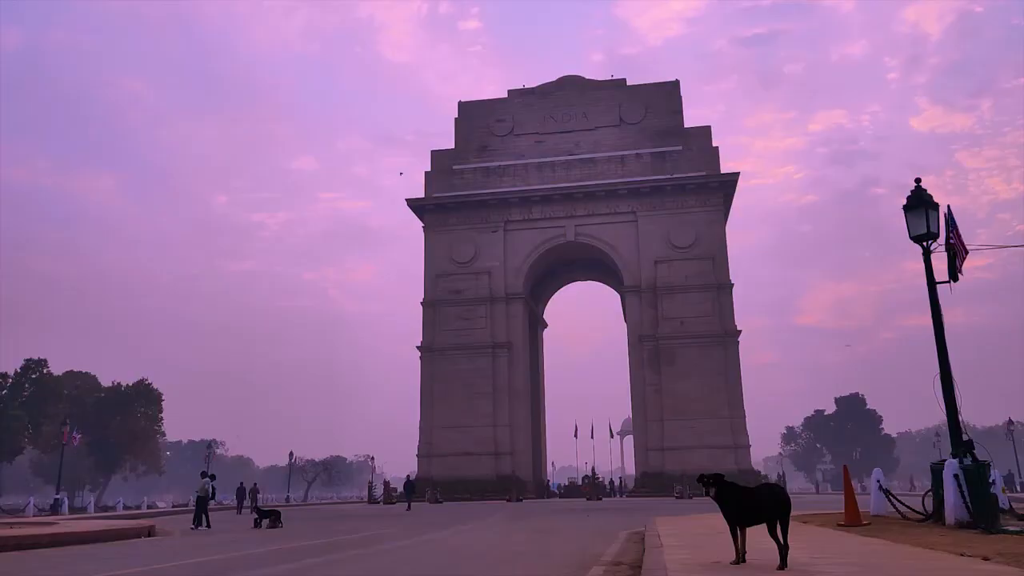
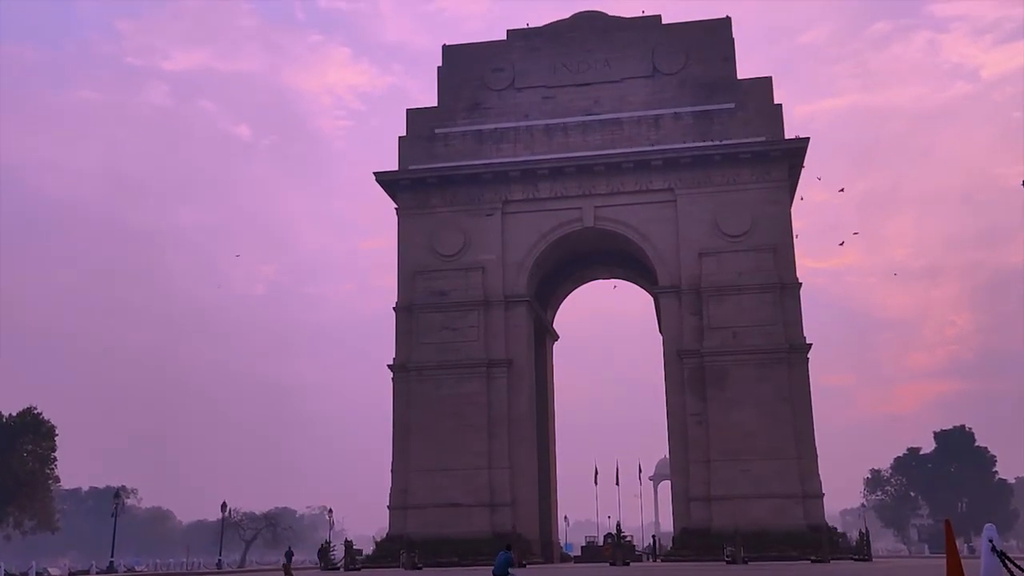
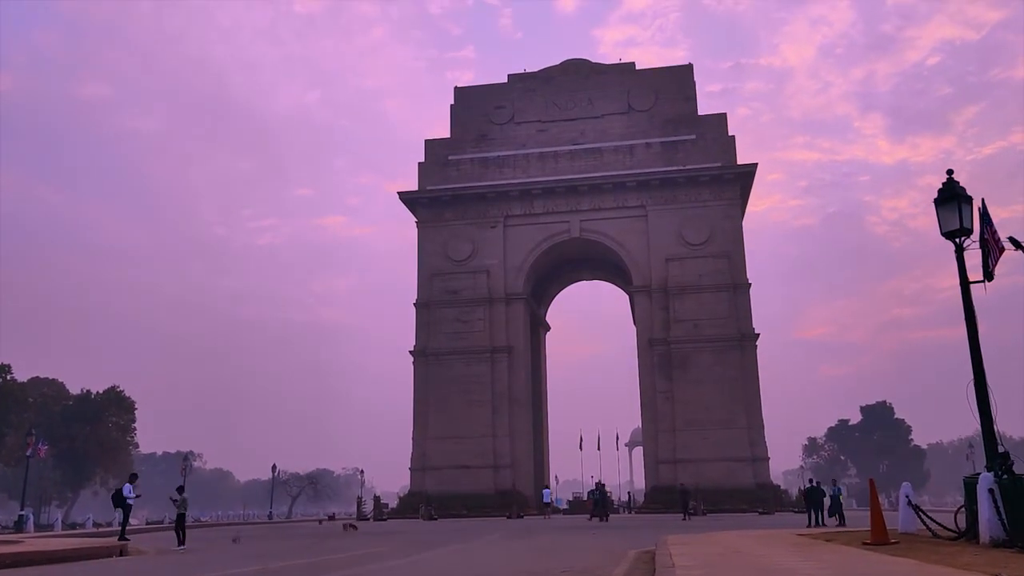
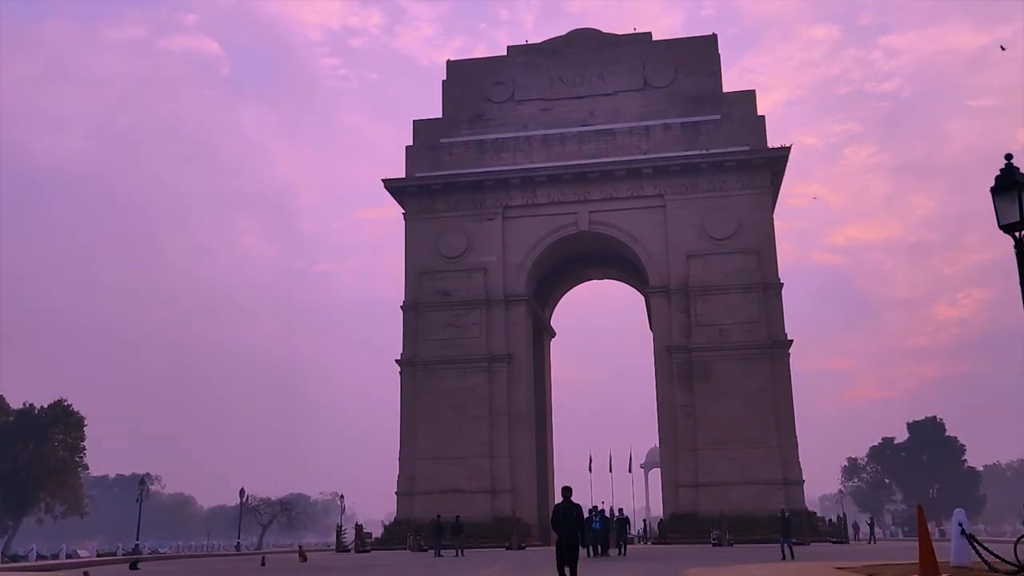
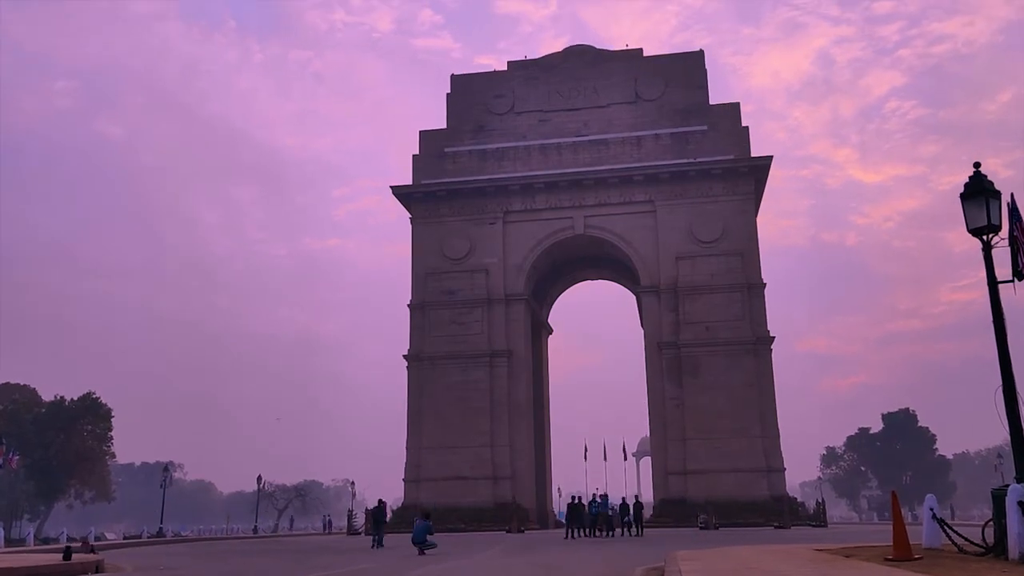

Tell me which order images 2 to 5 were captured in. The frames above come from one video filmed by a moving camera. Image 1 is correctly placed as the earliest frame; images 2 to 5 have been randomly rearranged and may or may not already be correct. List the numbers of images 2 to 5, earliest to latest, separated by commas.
3, 5, 4, 2
